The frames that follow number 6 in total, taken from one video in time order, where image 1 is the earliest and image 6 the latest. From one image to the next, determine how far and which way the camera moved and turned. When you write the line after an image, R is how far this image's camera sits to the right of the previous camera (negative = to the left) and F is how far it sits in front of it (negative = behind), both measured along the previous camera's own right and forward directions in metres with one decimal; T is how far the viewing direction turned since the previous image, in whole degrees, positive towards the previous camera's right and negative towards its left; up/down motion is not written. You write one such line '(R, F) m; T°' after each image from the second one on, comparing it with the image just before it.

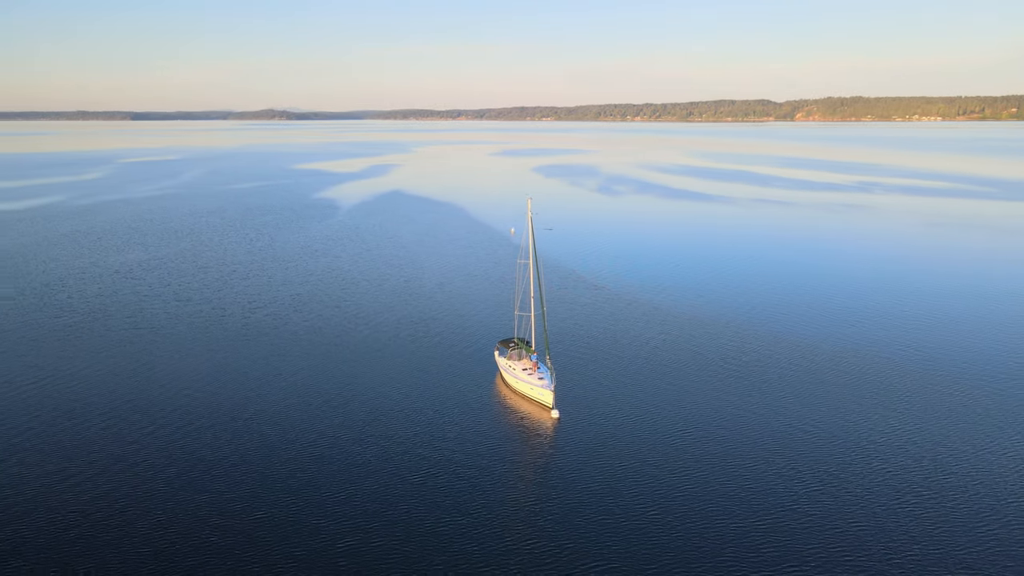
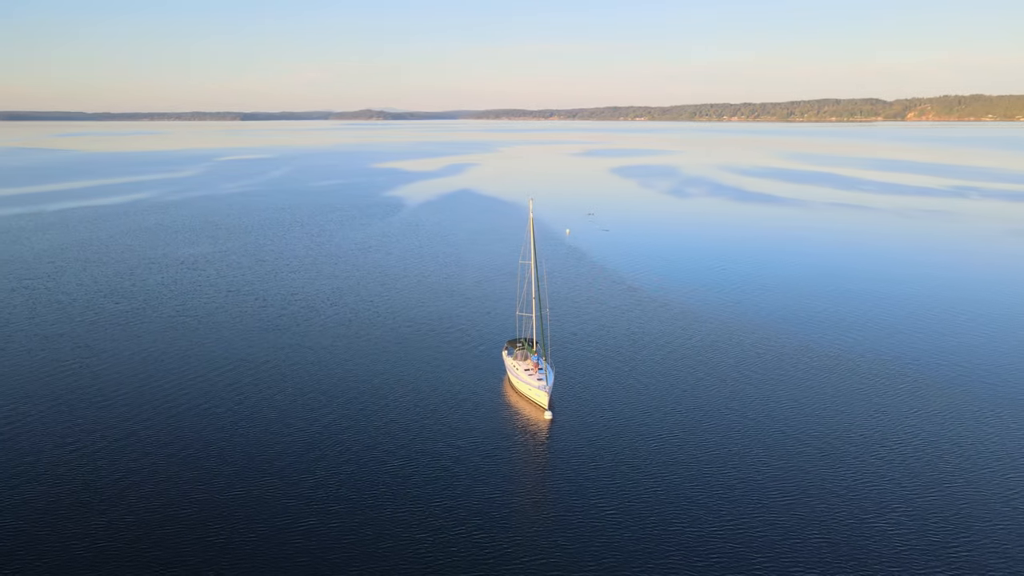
(+4.6, -0.1) m; -7°
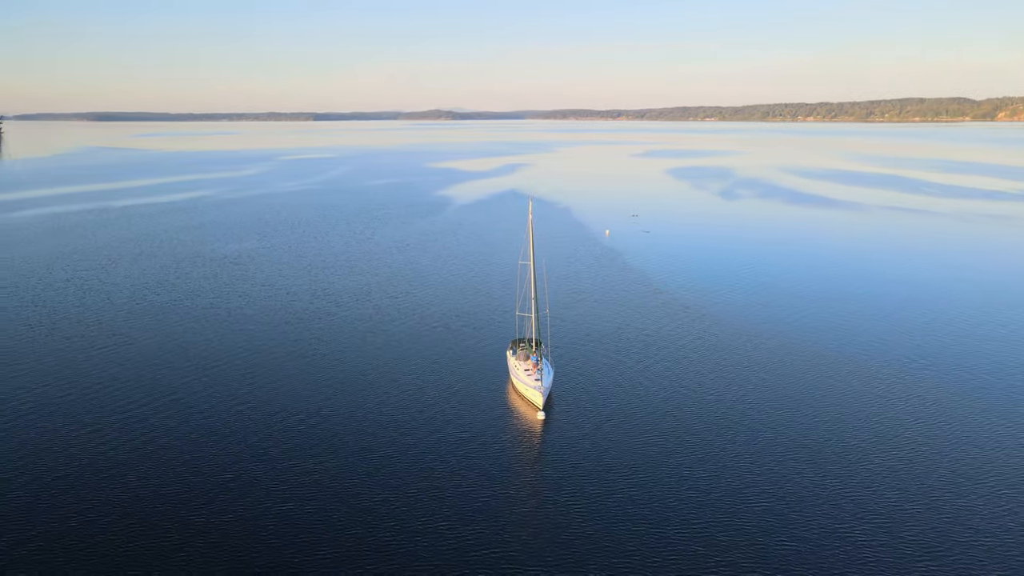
(+3.5, -0.2) m; -5°
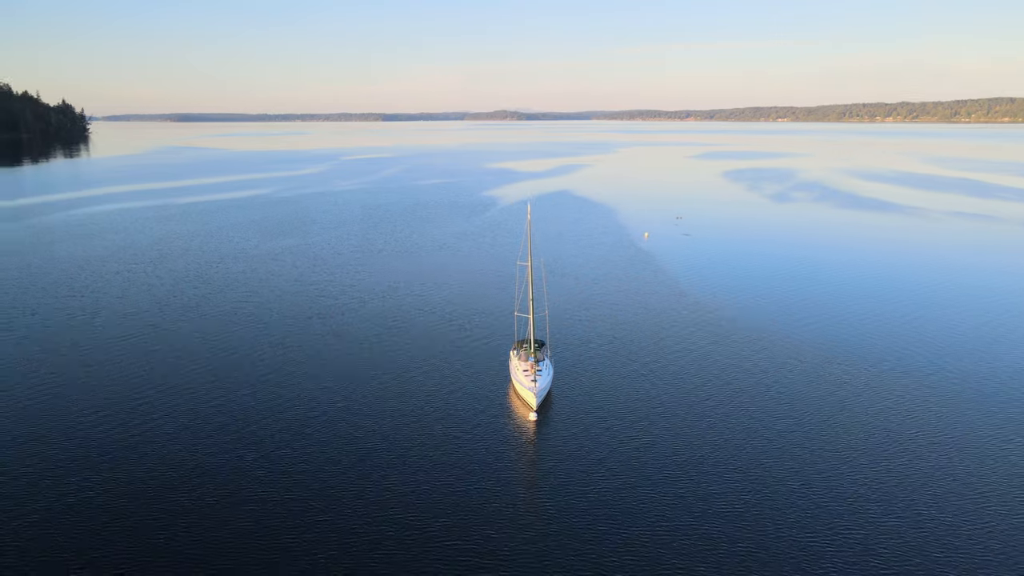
(+3.5, -0.1) m; -5°
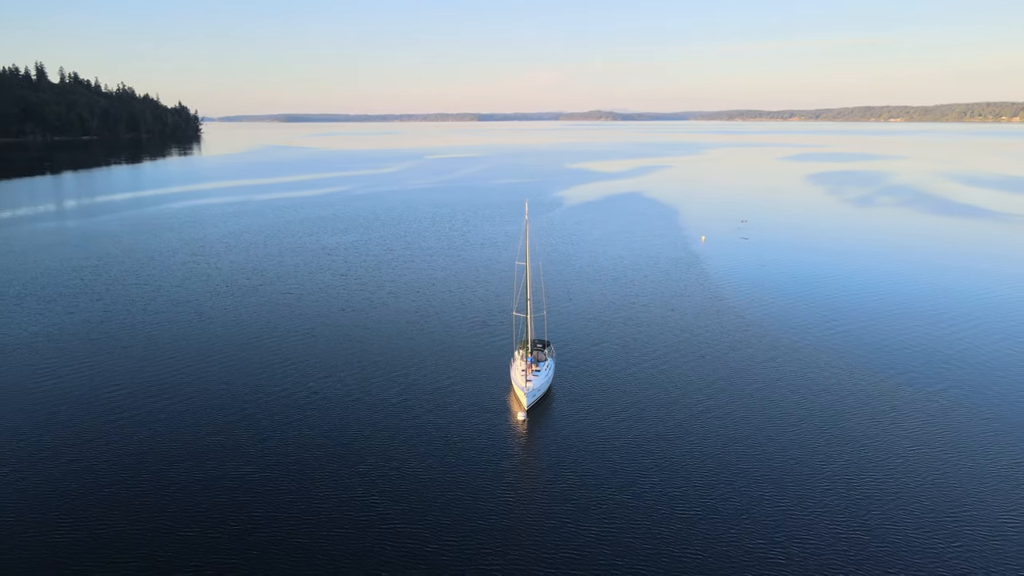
(+5.0, 0.0) m; -7°
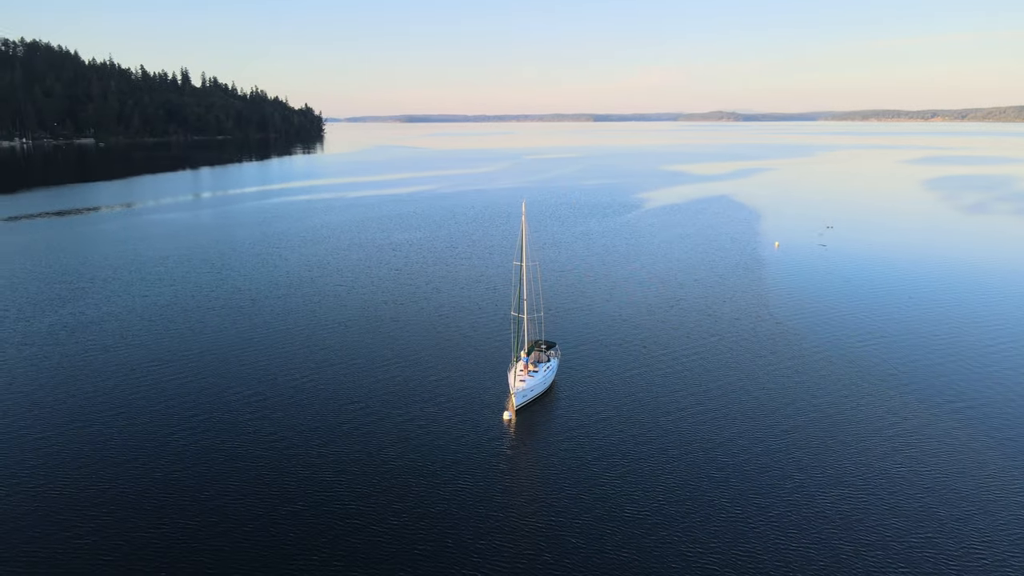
(+6.2, +0.3) m; -9°
